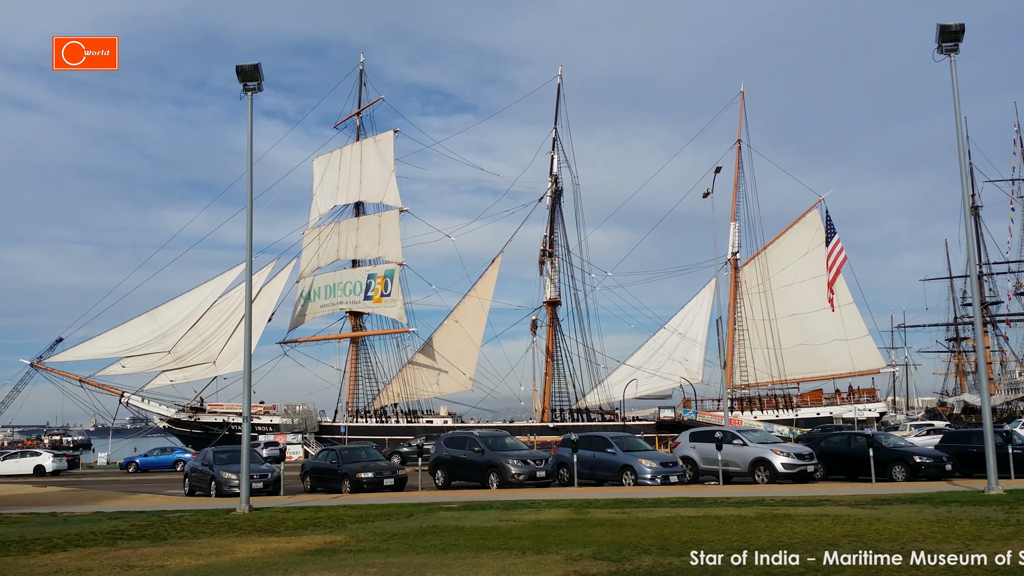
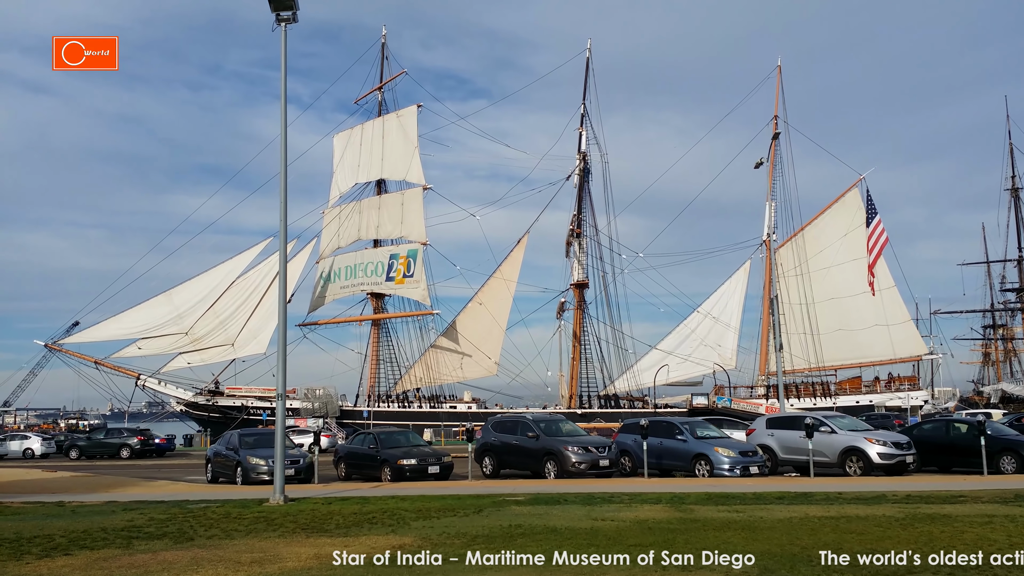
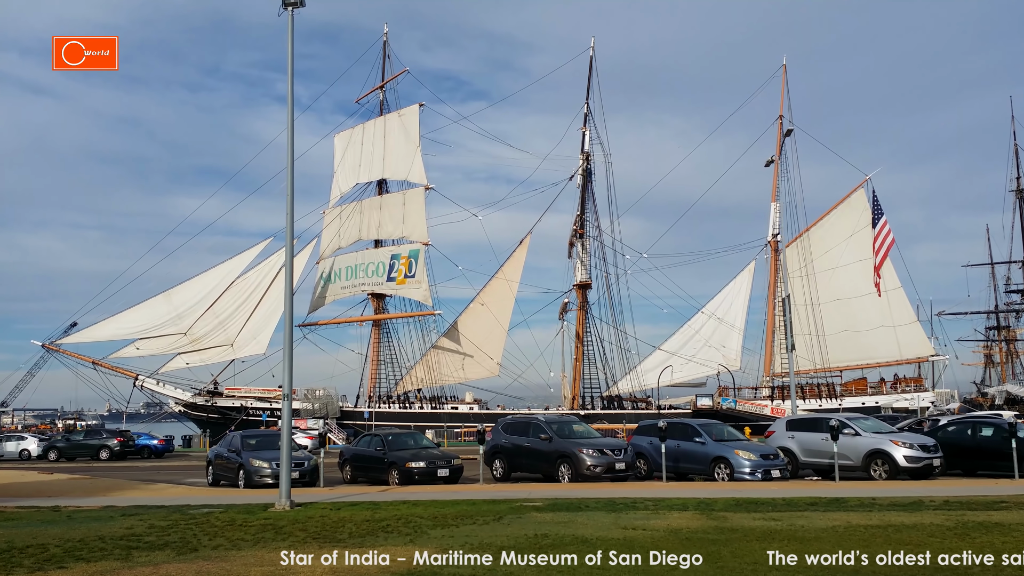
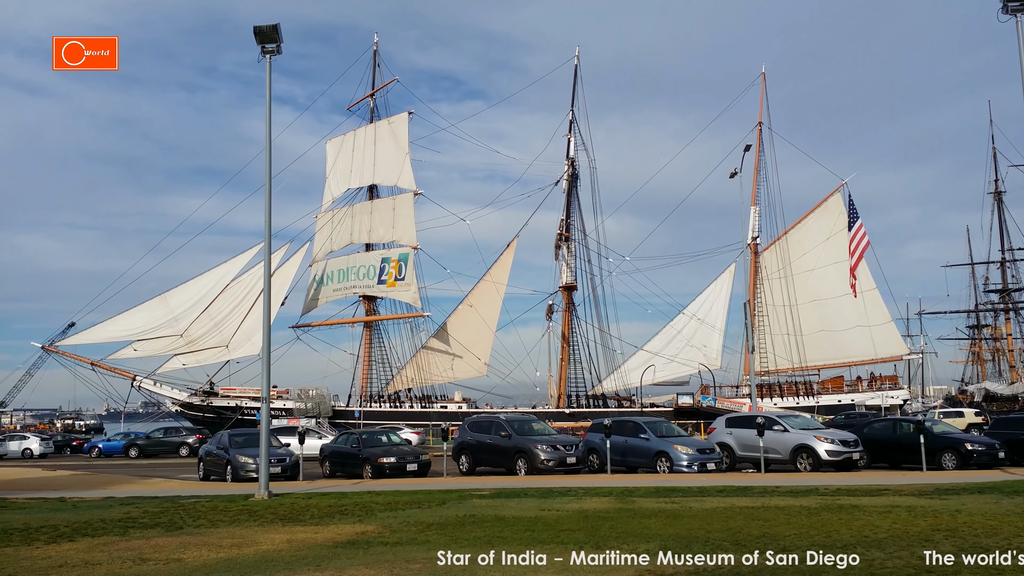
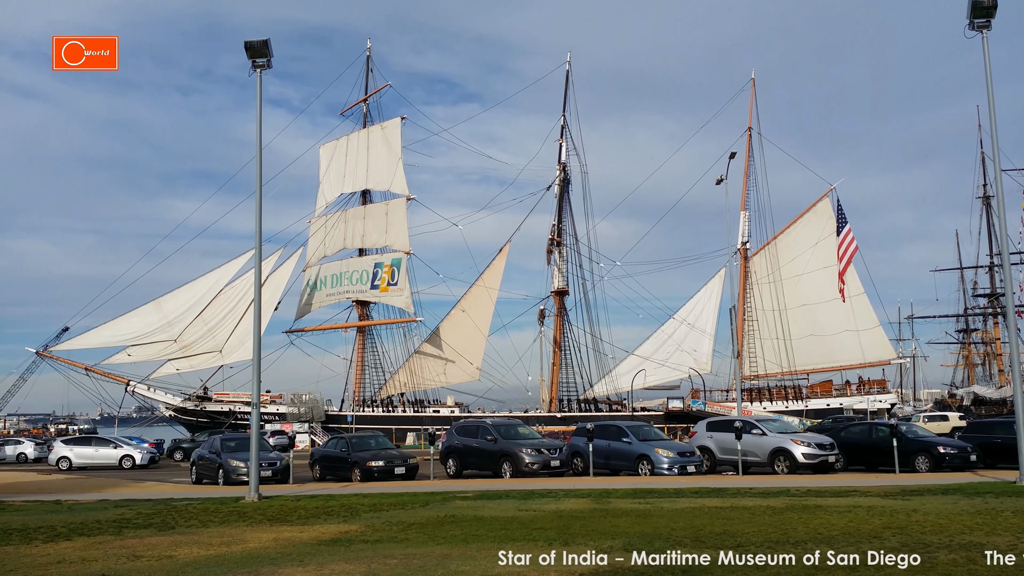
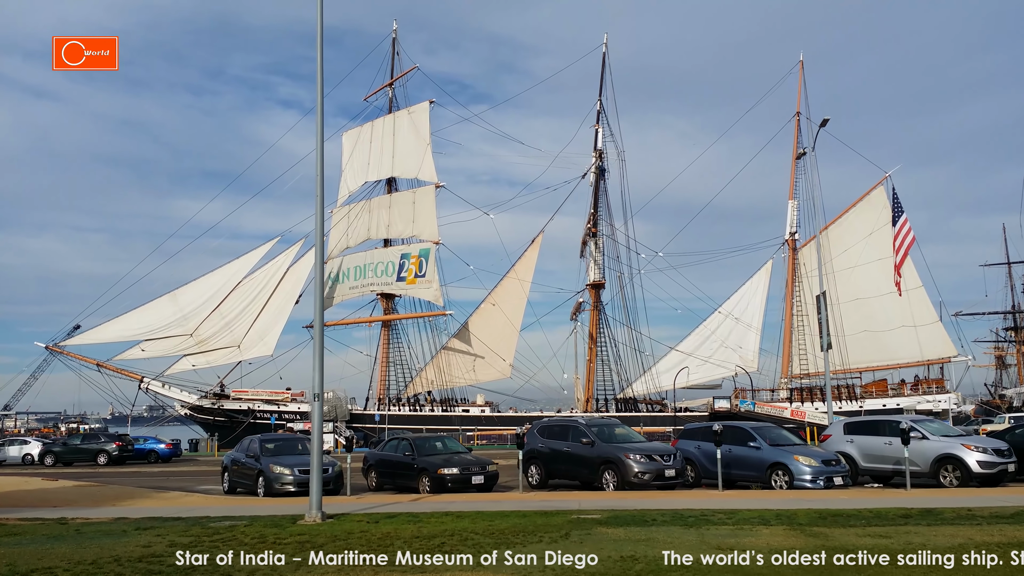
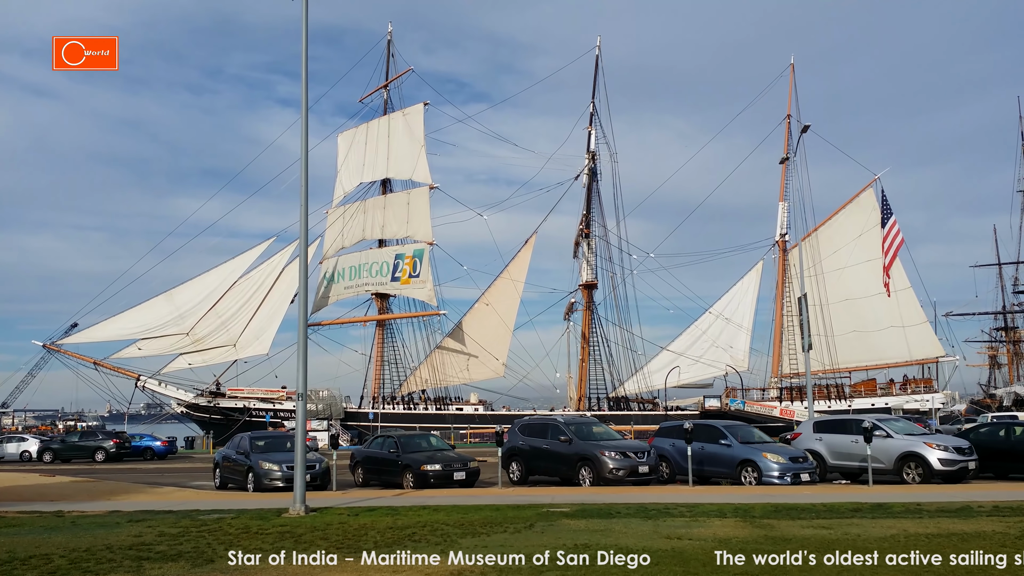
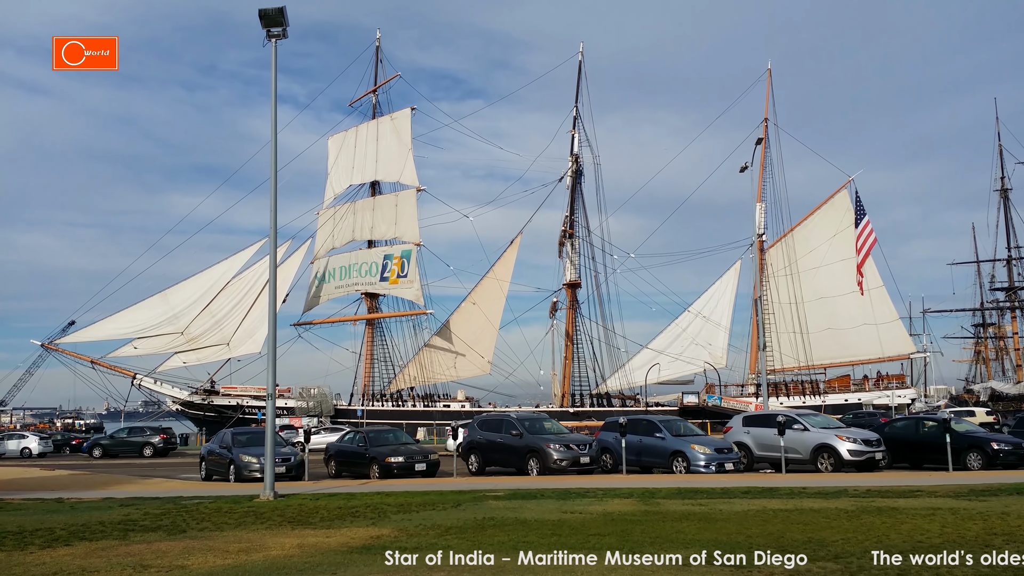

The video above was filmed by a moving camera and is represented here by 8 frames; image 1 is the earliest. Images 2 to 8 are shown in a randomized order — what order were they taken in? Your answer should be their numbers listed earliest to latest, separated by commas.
5, 4, 8, 2, 3, 7, 6
